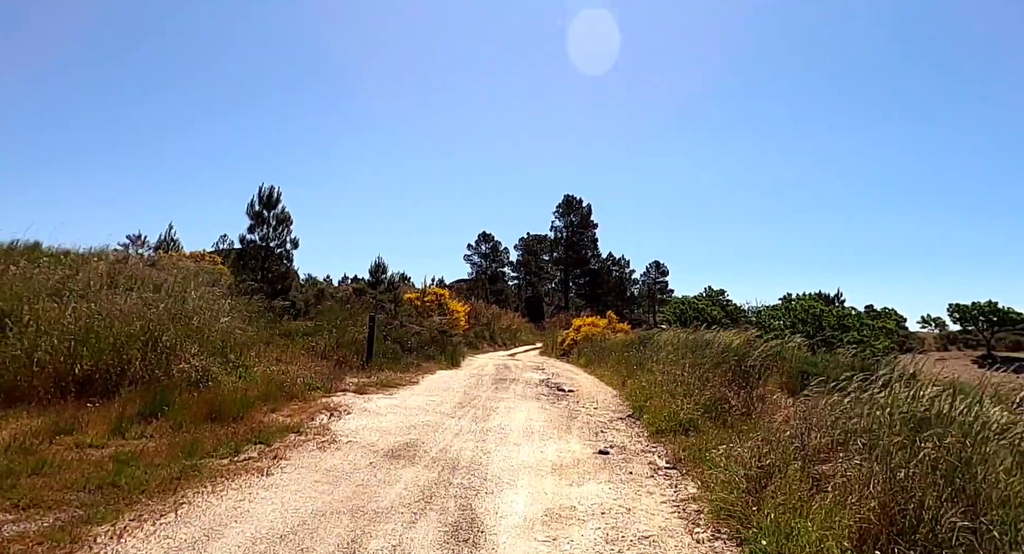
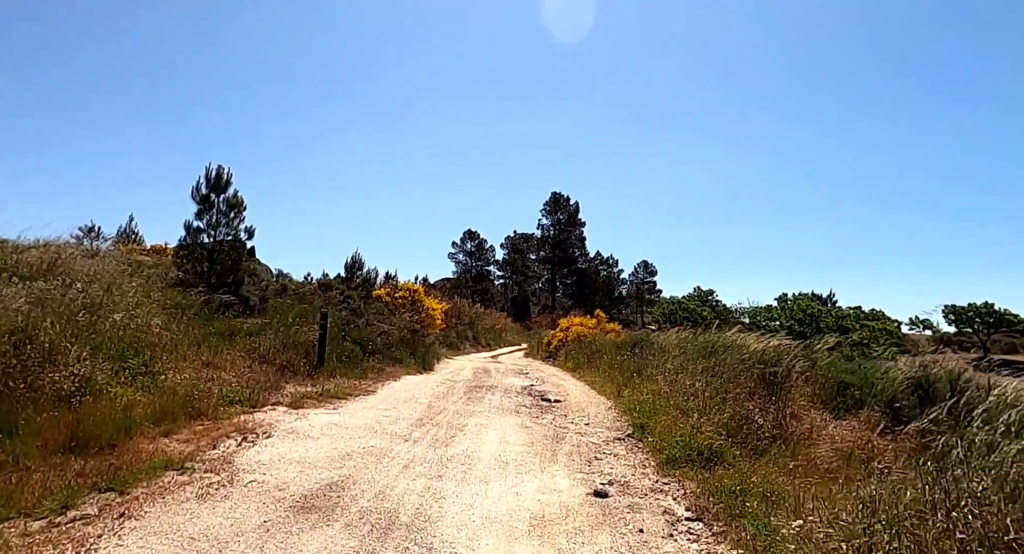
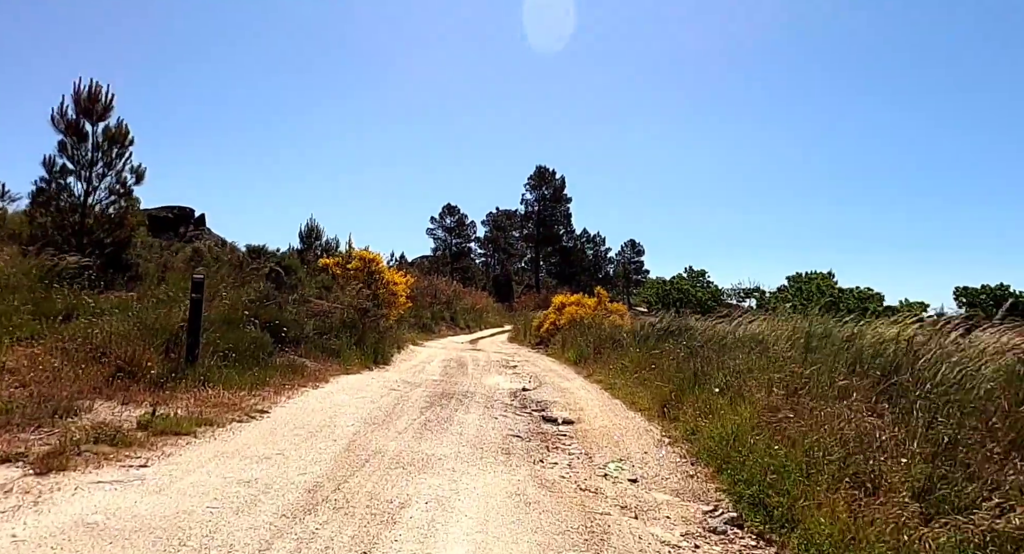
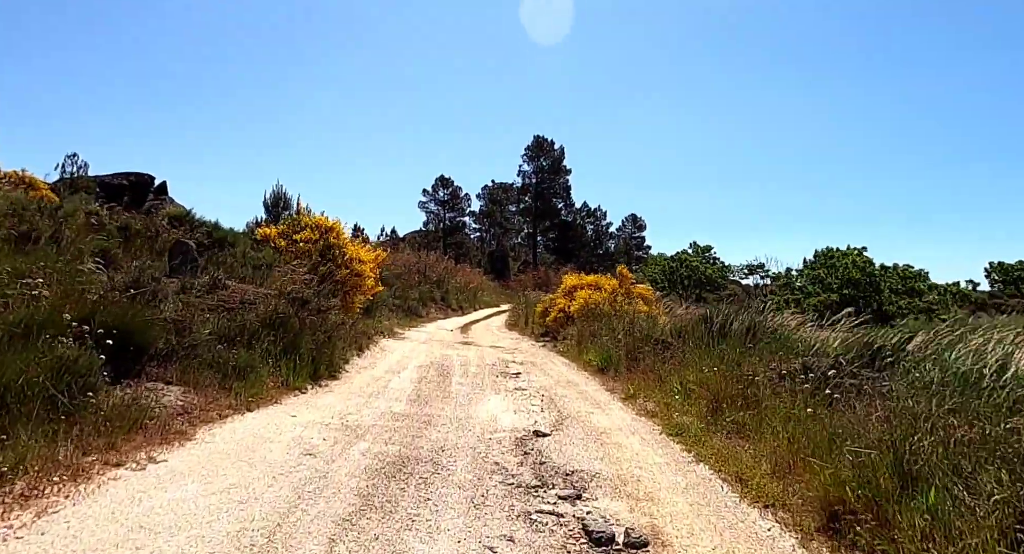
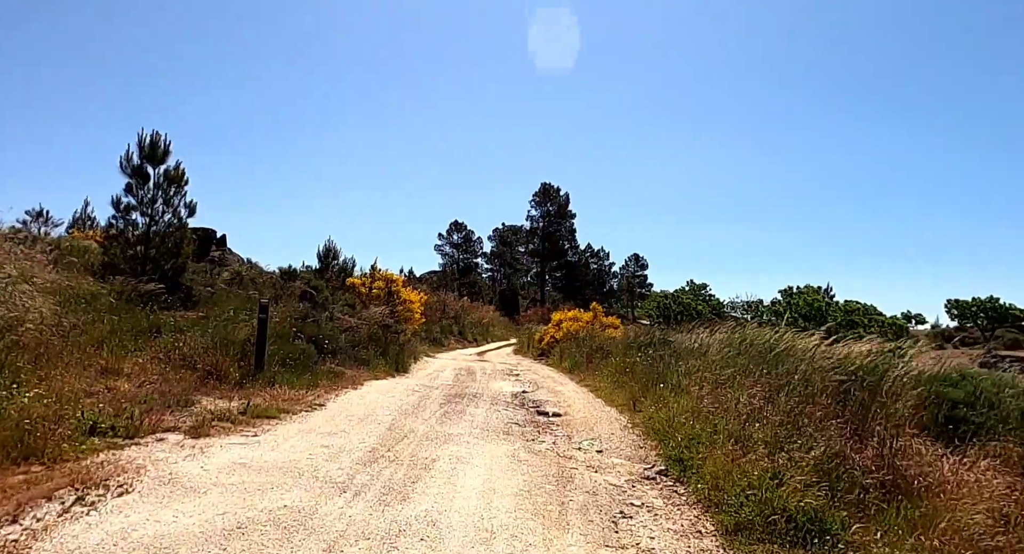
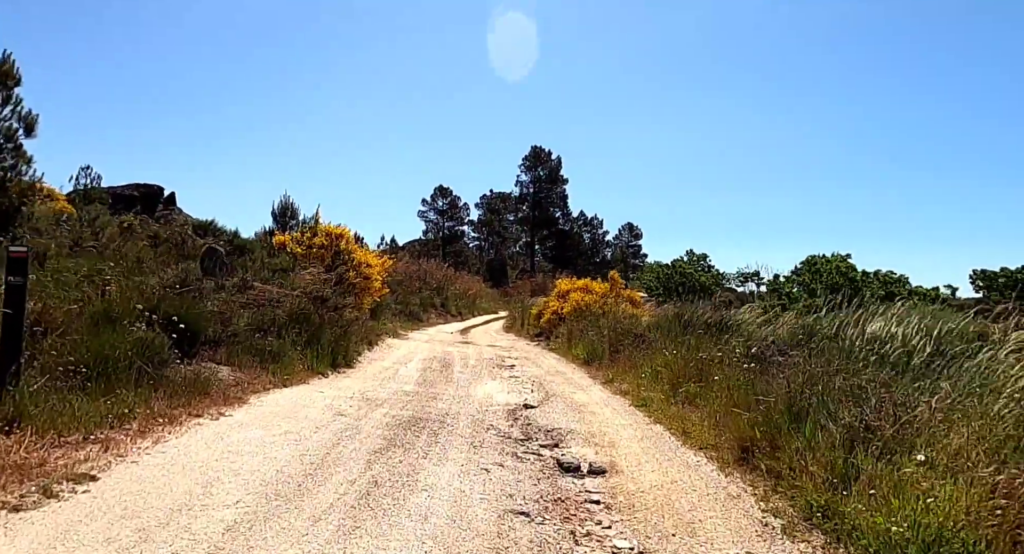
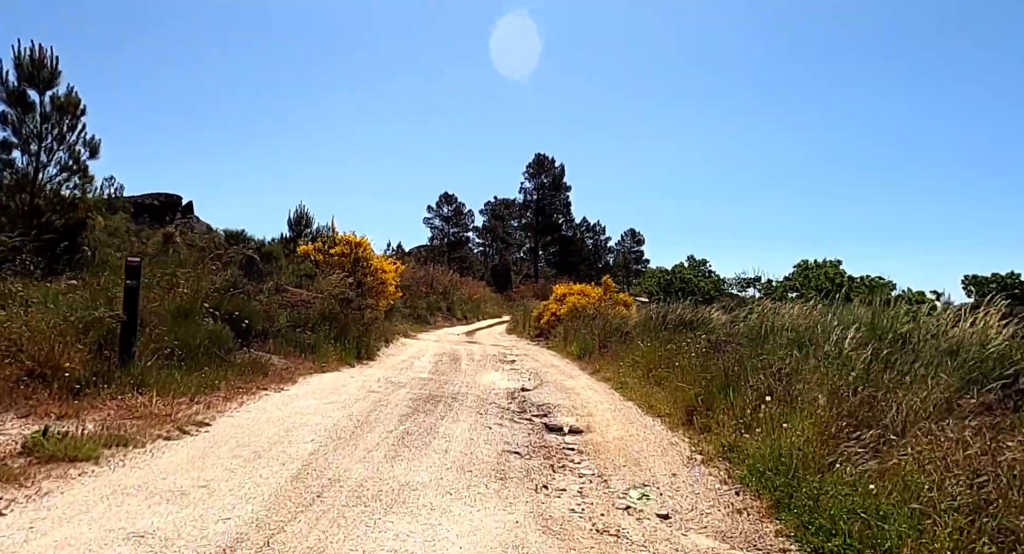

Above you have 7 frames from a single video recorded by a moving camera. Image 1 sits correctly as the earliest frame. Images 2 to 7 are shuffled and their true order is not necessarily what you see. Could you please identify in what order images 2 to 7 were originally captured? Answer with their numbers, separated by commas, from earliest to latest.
2, 5, 3, 7, 6, 4
